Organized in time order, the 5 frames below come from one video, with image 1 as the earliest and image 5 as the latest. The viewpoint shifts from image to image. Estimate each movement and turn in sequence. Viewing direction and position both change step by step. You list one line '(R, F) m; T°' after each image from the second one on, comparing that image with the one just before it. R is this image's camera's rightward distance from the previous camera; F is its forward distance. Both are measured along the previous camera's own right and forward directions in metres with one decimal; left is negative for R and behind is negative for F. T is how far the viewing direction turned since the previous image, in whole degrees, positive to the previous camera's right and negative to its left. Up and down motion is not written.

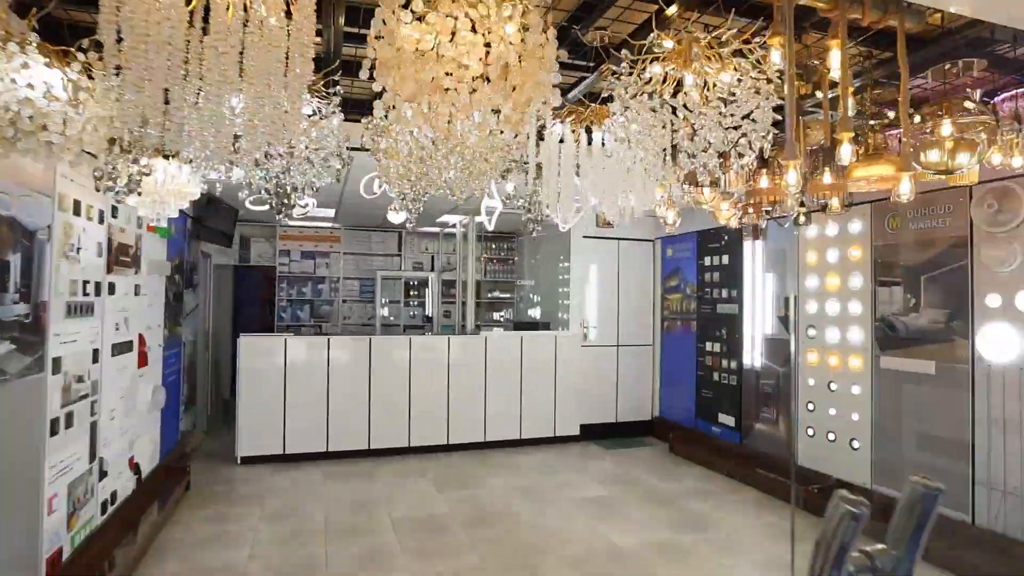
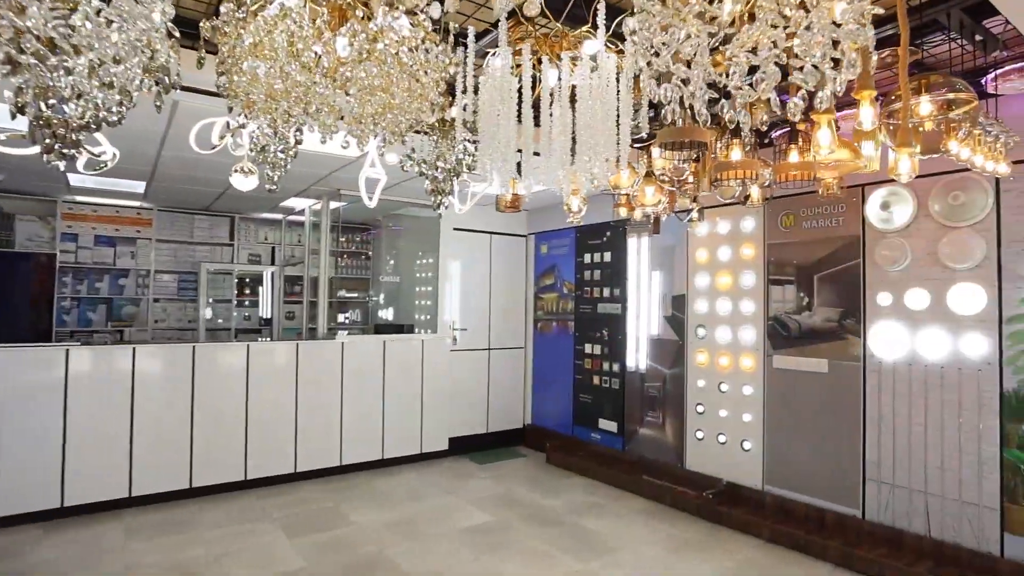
(-0.3, +0.8) m; +16°
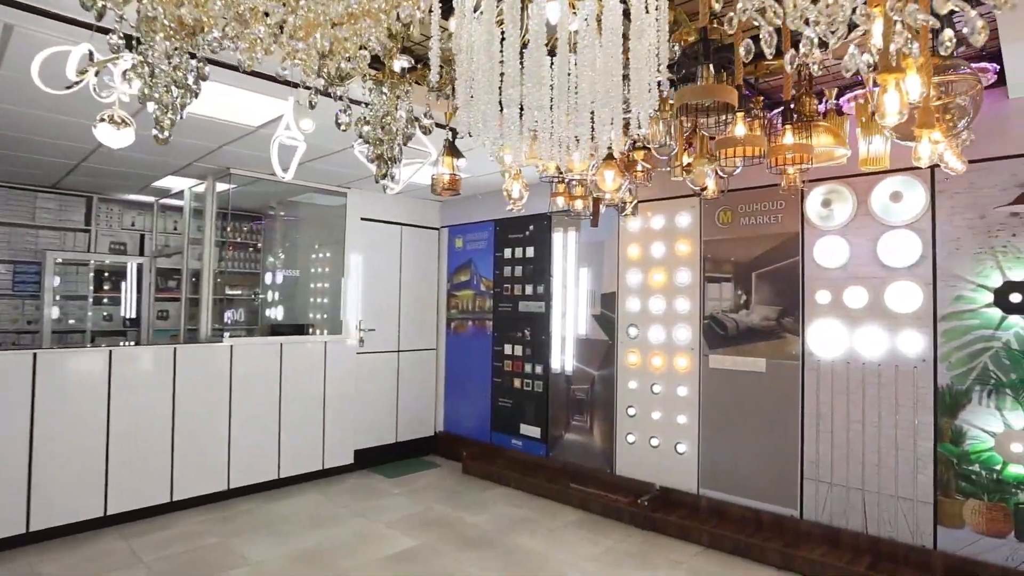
(-0.3, +0.5) m; +11°
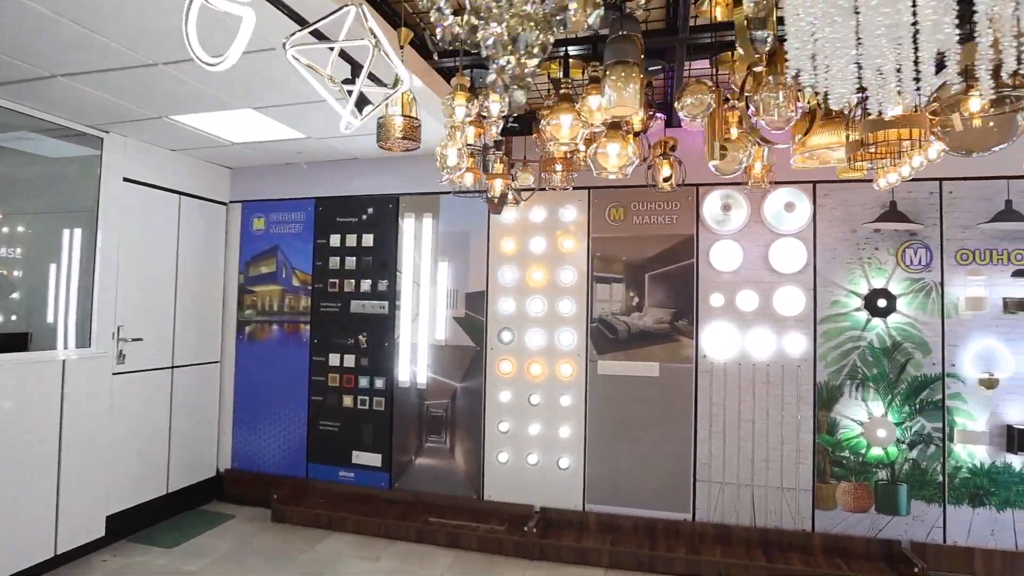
(-1.1, +1.1) m; +29°
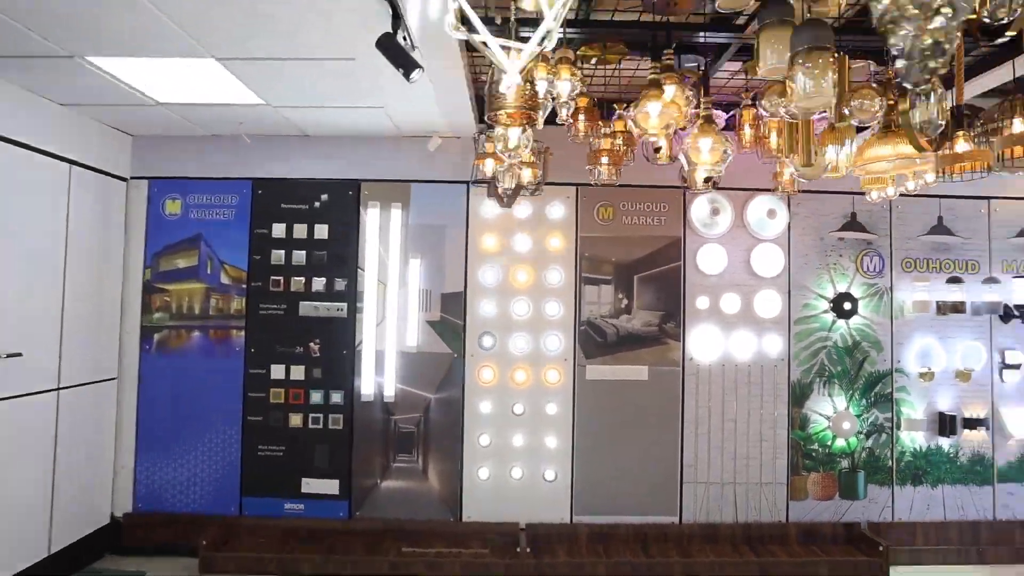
(-1.0, +0.5) m; +16°
